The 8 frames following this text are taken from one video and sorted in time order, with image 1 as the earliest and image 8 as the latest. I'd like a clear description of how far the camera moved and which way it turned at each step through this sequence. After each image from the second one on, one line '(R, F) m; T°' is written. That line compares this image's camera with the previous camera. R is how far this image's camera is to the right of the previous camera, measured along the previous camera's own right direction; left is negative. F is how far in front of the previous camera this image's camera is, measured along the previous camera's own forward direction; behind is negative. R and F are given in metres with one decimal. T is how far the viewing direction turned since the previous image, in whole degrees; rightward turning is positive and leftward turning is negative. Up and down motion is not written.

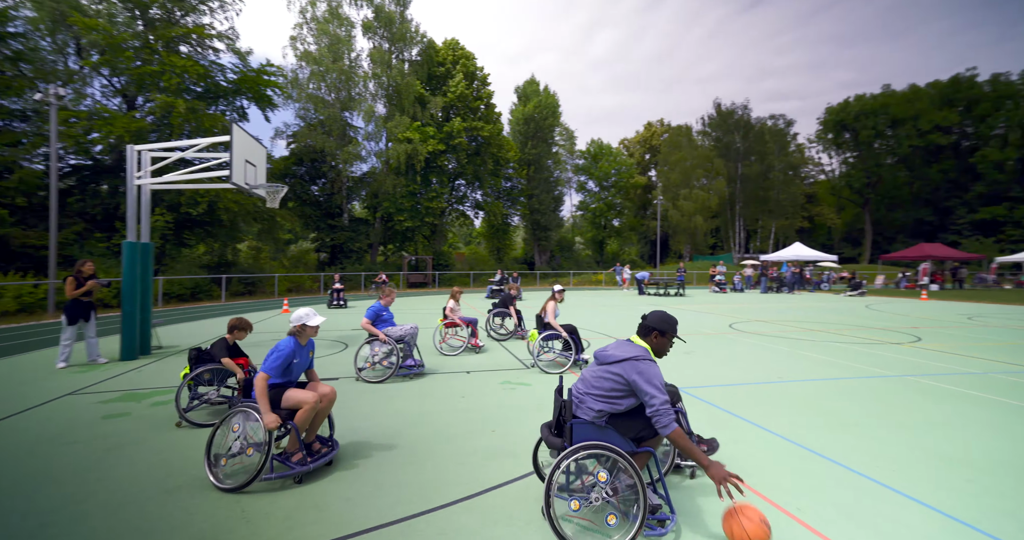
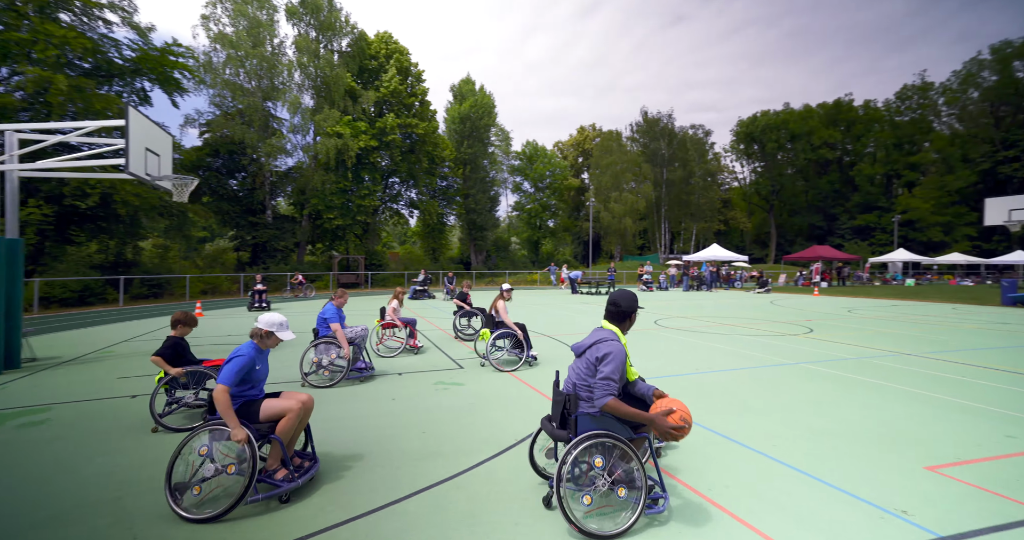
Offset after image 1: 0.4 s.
(0.0, +0.1) m; +8°
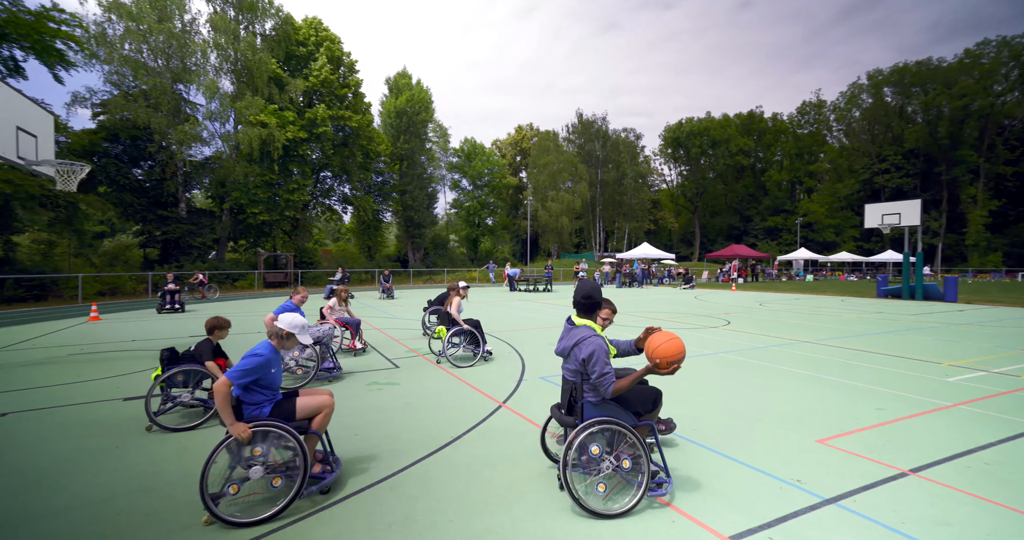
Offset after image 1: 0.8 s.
(0.0, +0.1) m; +7°
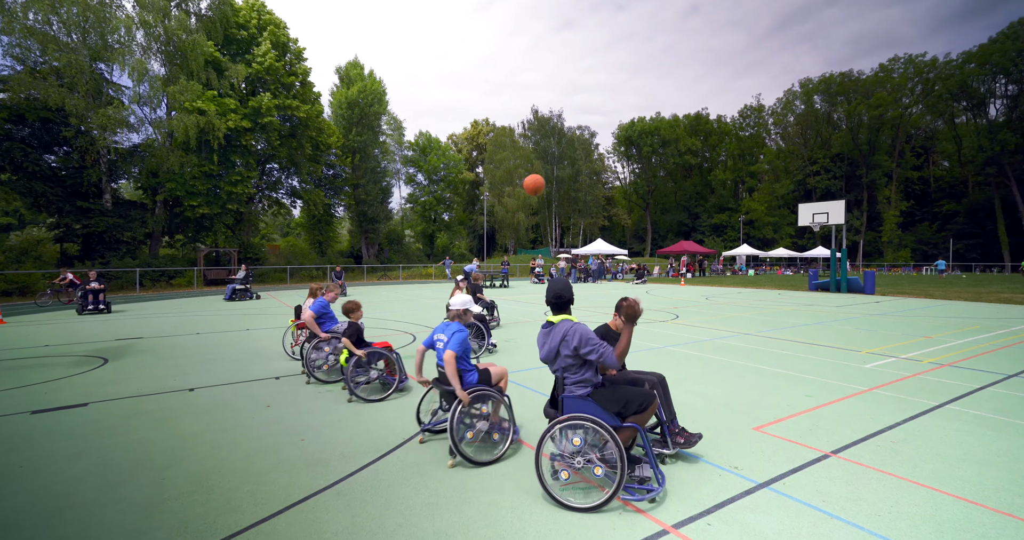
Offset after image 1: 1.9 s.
(+0.1, 0.0) m; +5°
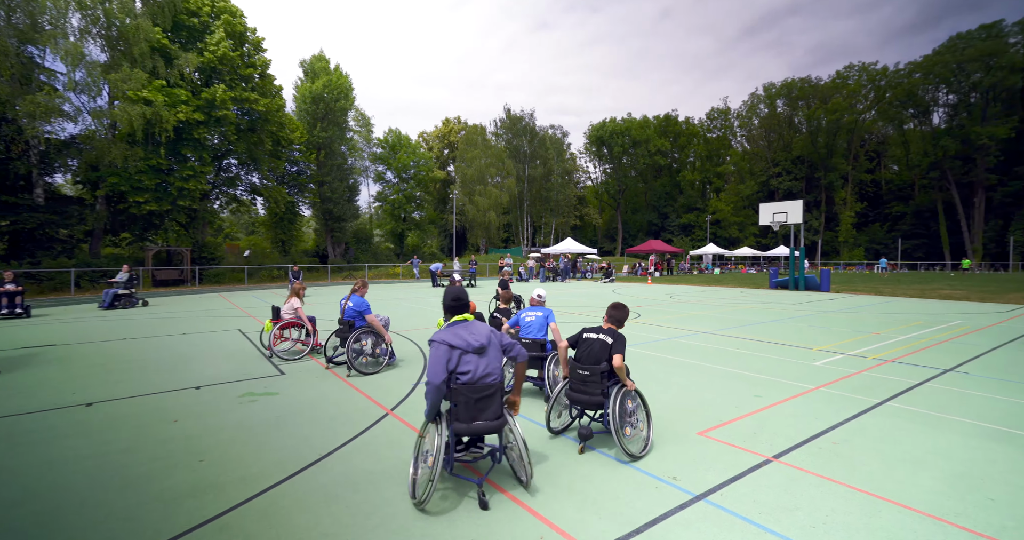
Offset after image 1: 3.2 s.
(+0.3, +0.2) m; +3°
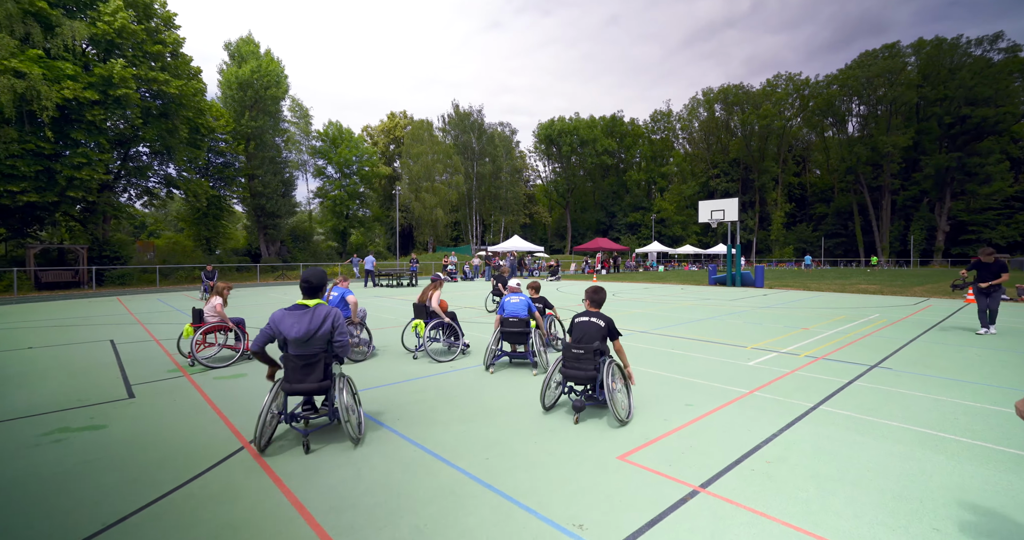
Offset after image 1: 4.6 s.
(+0.6, +0.9) m; +6°
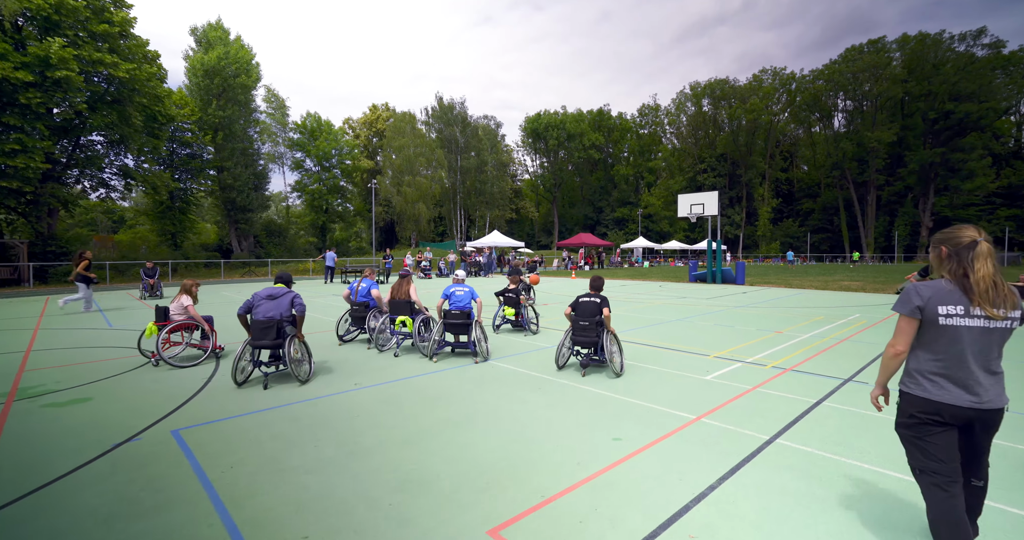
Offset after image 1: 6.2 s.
(+0.9, +1.0) m; +1°
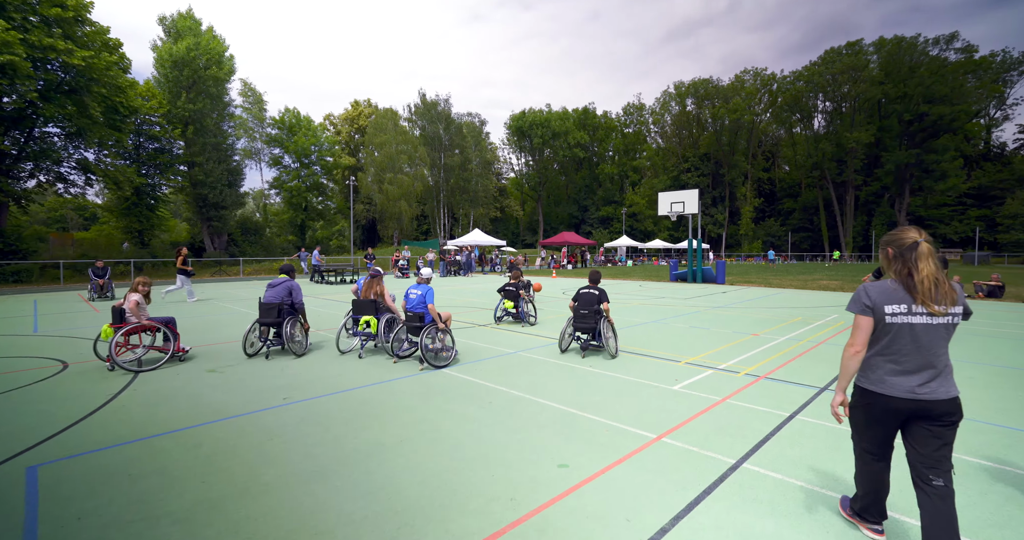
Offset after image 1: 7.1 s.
(+0.4, +0.6) m; +2°
